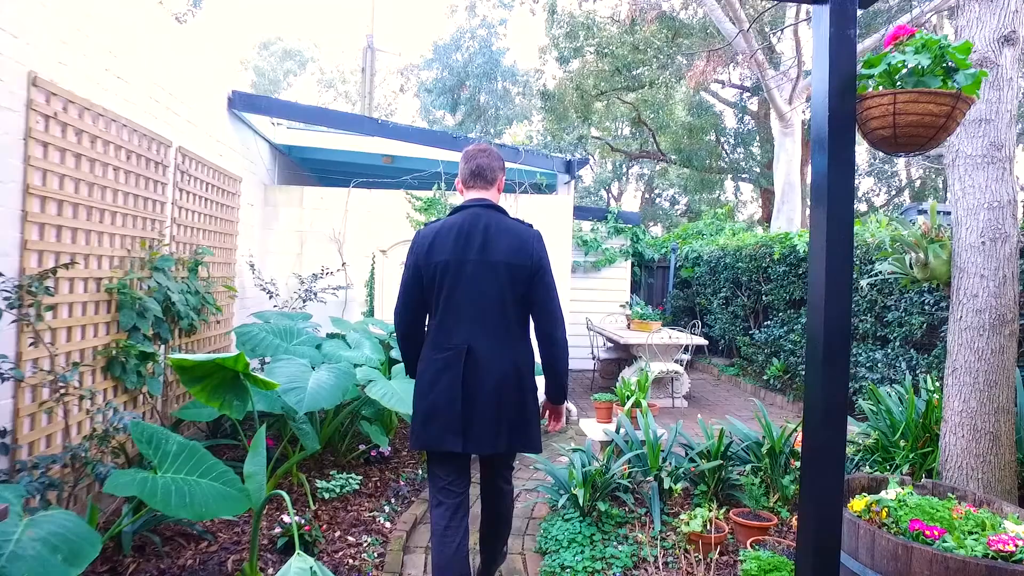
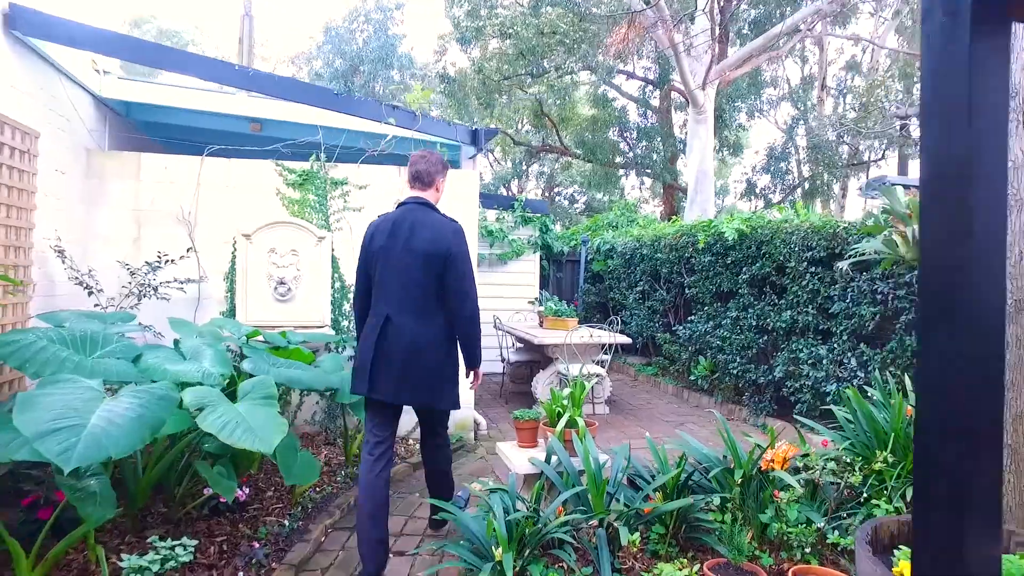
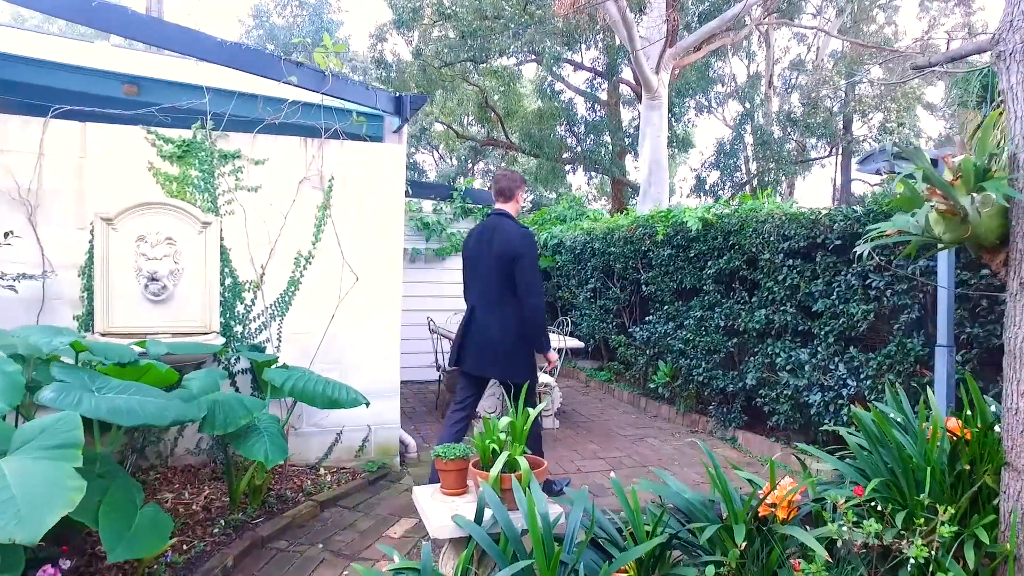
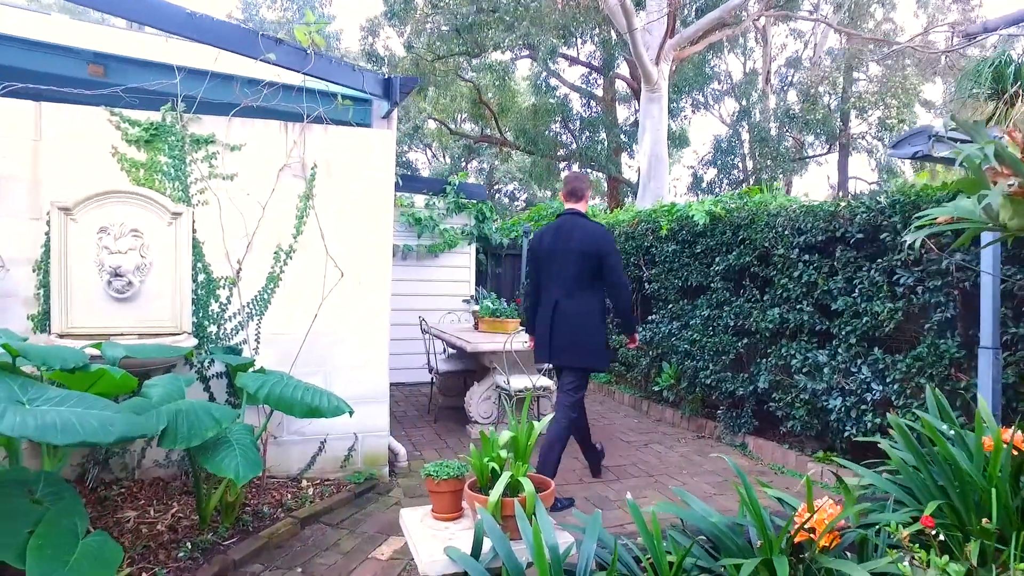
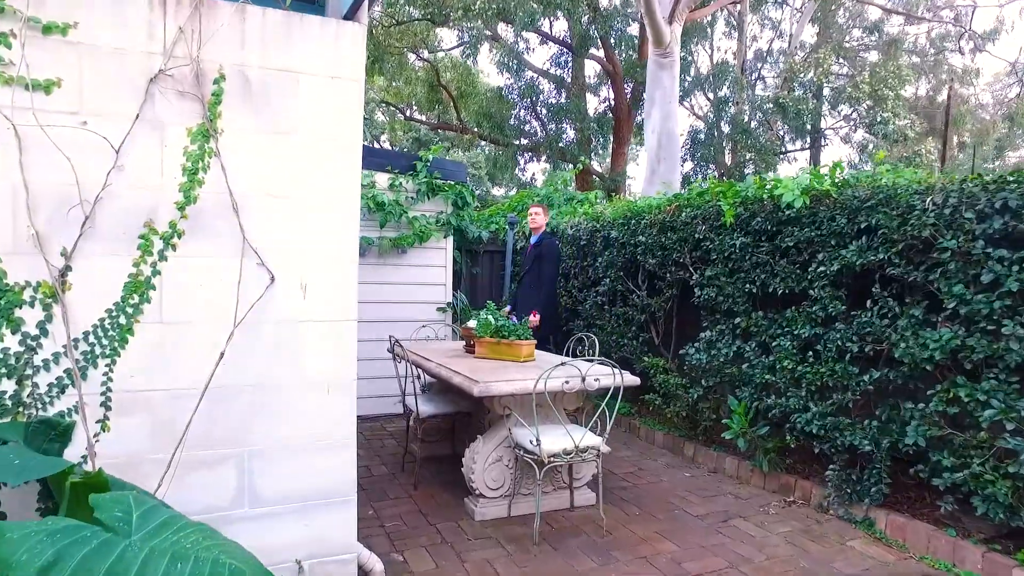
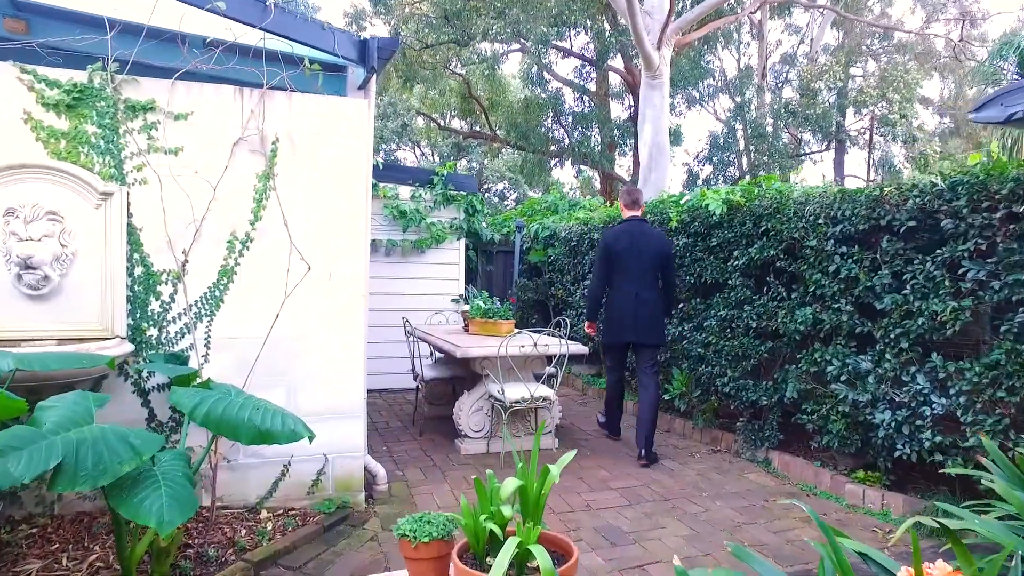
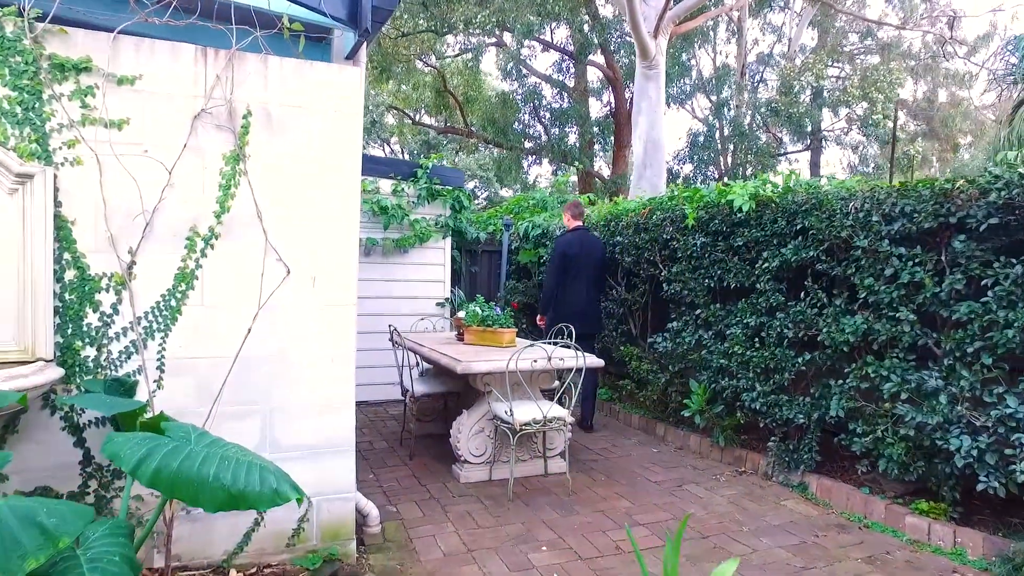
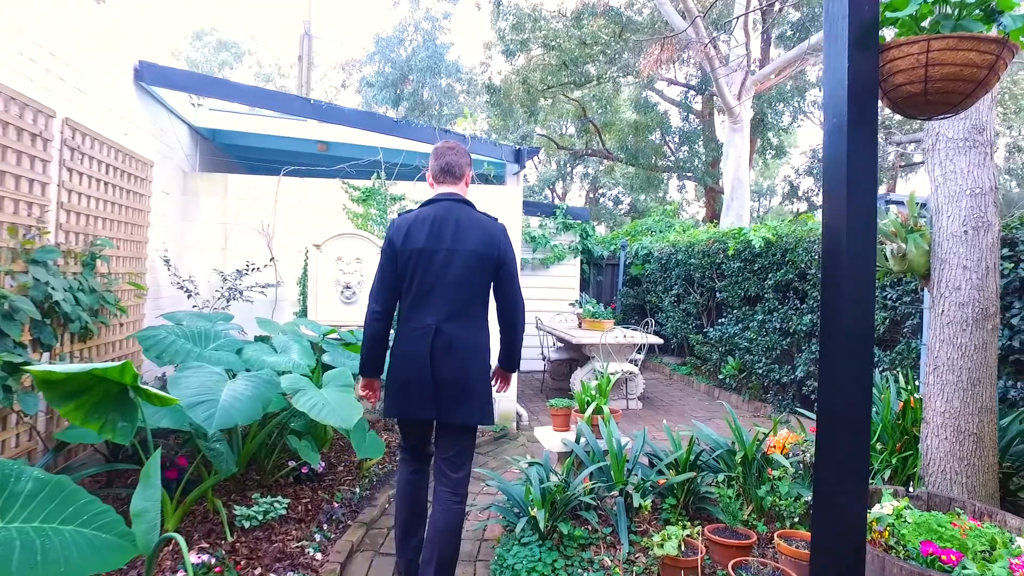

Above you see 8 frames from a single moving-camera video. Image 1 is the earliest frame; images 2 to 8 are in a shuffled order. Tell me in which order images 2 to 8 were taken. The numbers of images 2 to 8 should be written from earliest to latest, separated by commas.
8, 2, 3, 4, 6, 7, 5
